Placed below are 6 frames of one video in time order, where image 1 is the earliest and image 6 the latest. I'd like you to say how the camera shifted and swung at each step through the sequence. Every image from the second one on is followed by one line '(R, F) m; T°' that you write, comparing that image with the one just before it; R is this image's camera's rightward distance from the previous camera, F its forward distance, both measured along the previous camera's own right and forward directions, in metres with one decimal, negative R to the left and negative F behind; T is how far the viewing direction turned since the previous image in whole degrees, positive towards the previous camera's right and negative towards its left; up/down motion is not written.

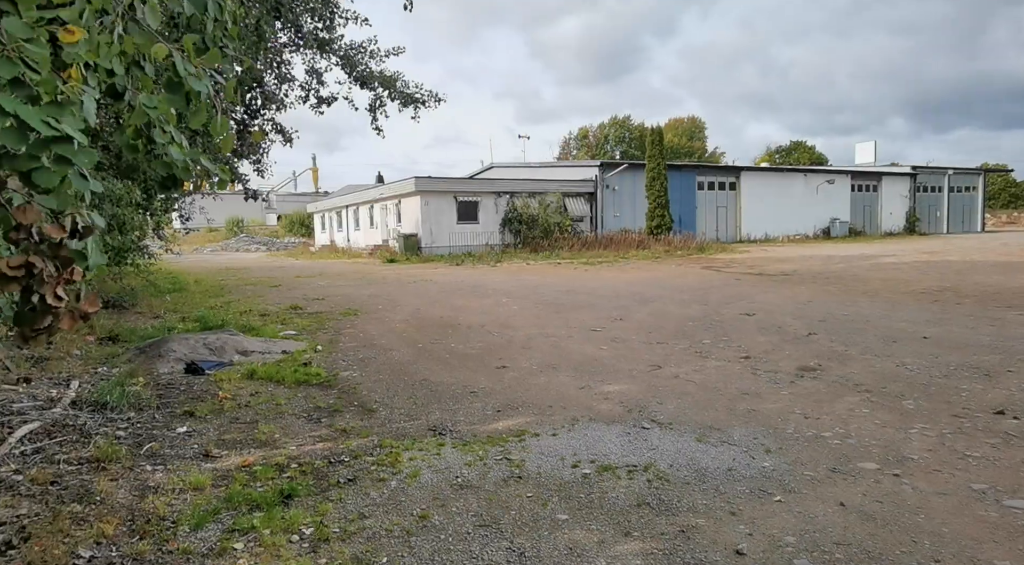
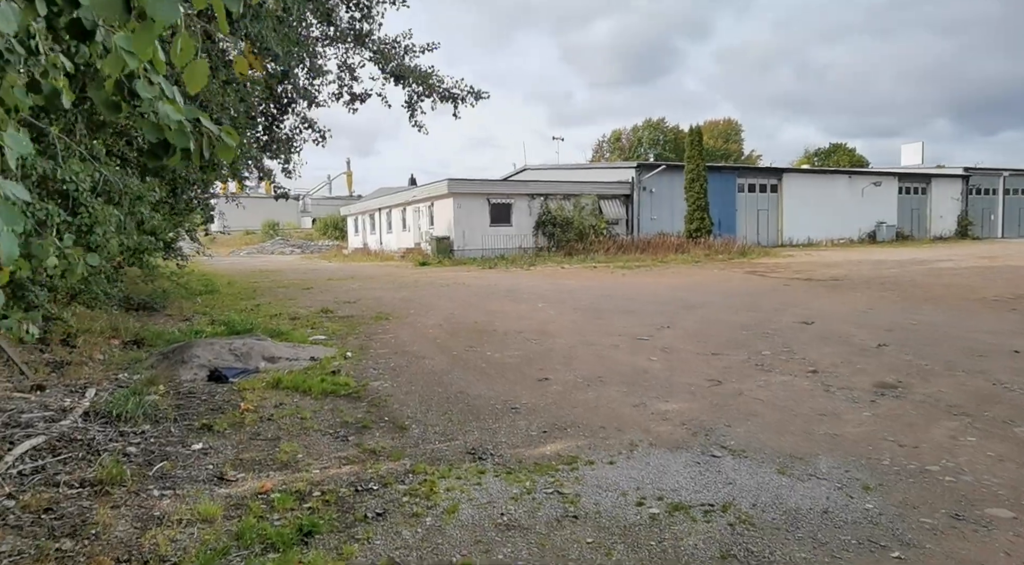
(-0.1, +0.5) m; -2°
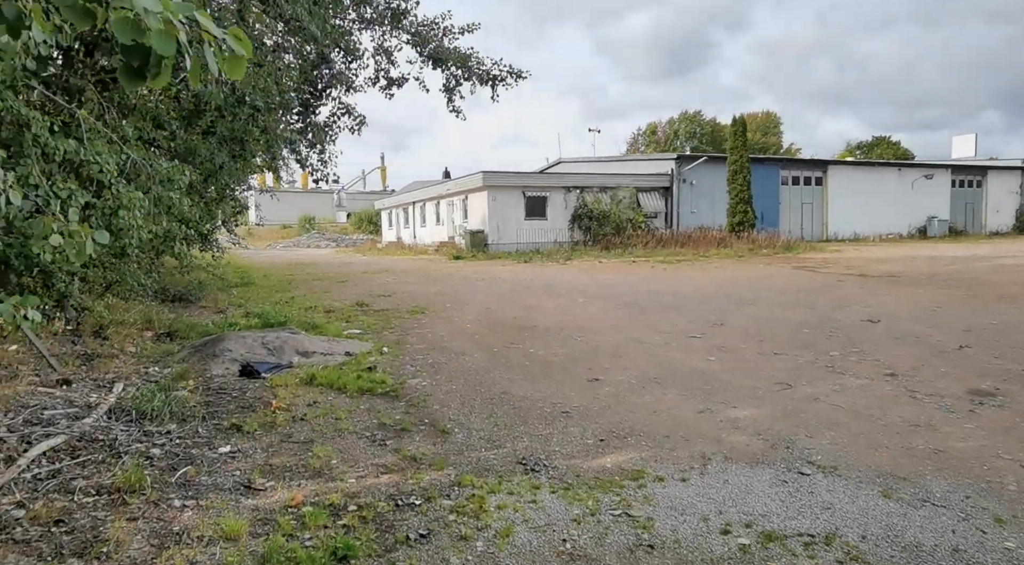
(-0.1, +0.4) m; -3°
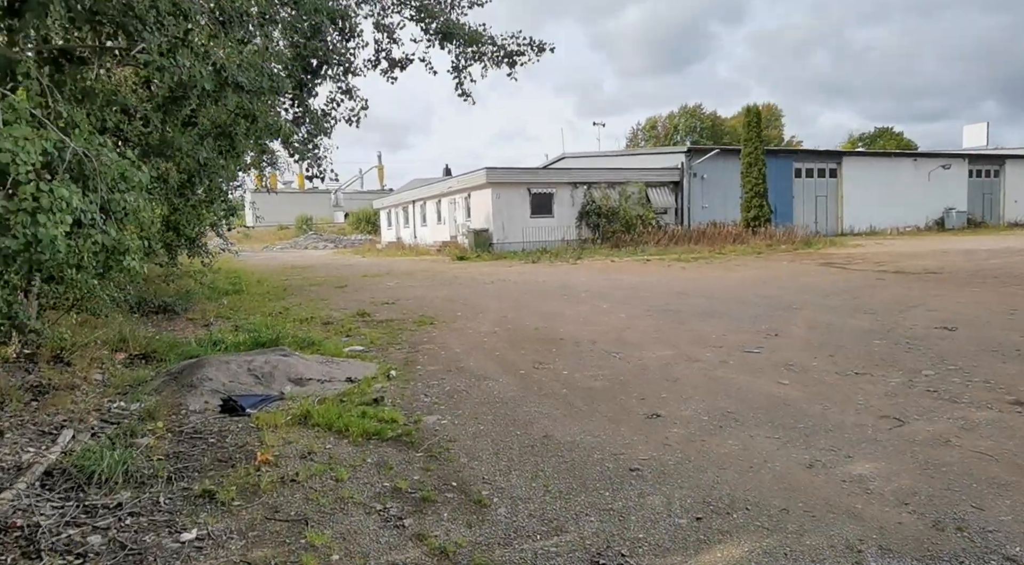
(-0.2, +1.0) m; 0°
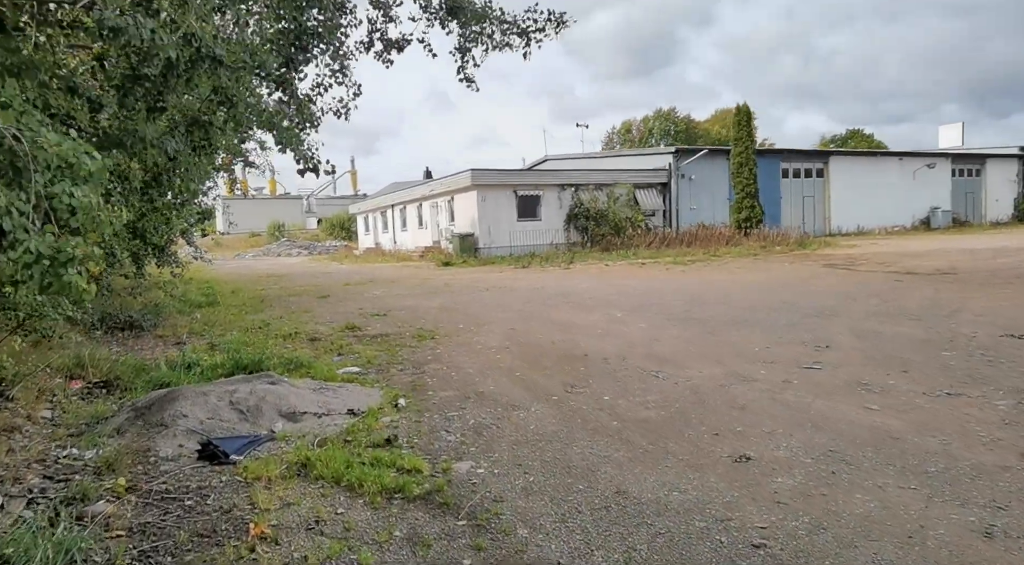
(-0.4, +0.8) m; +2°
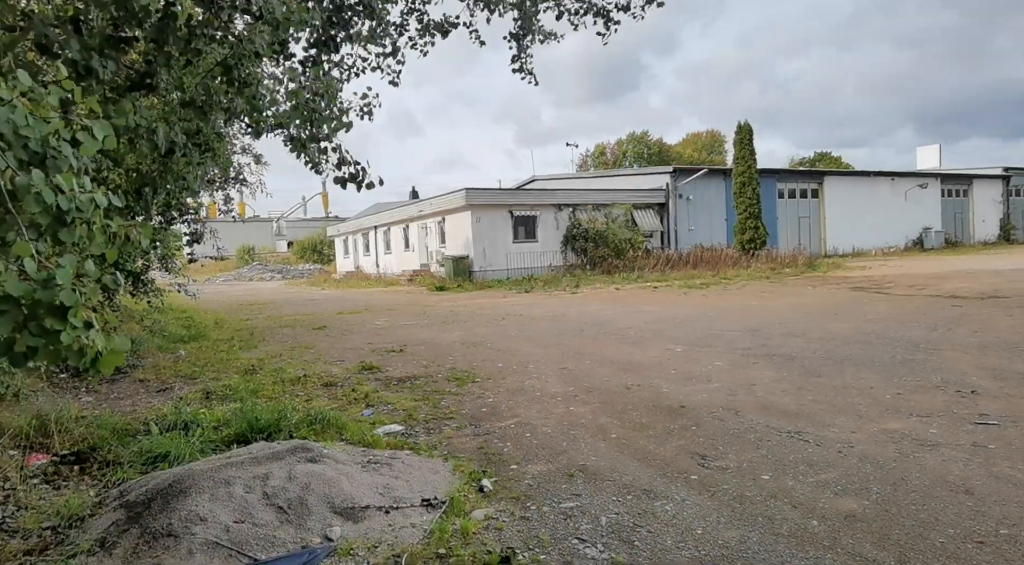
(-0.8, +1.2) m; +2°
